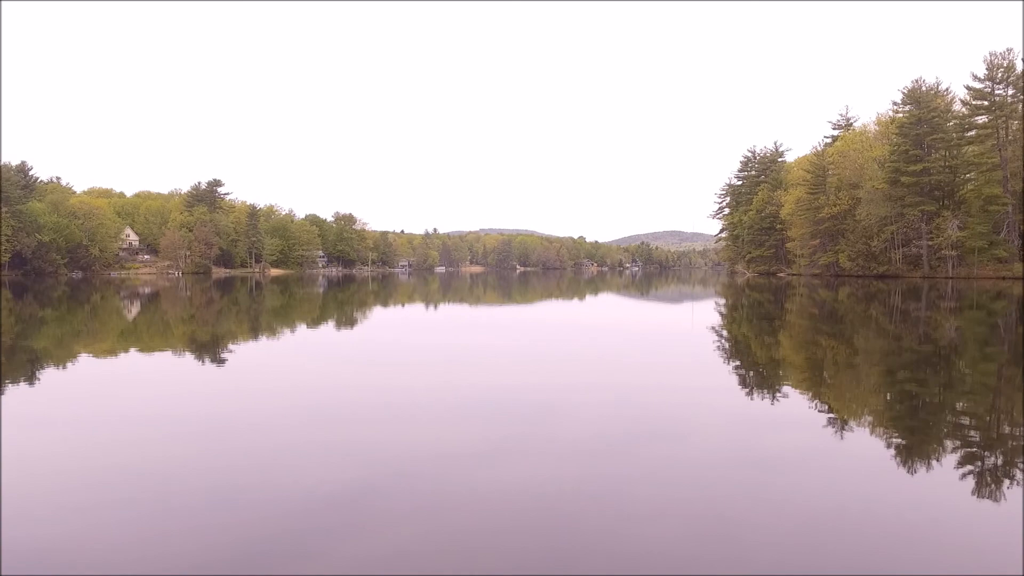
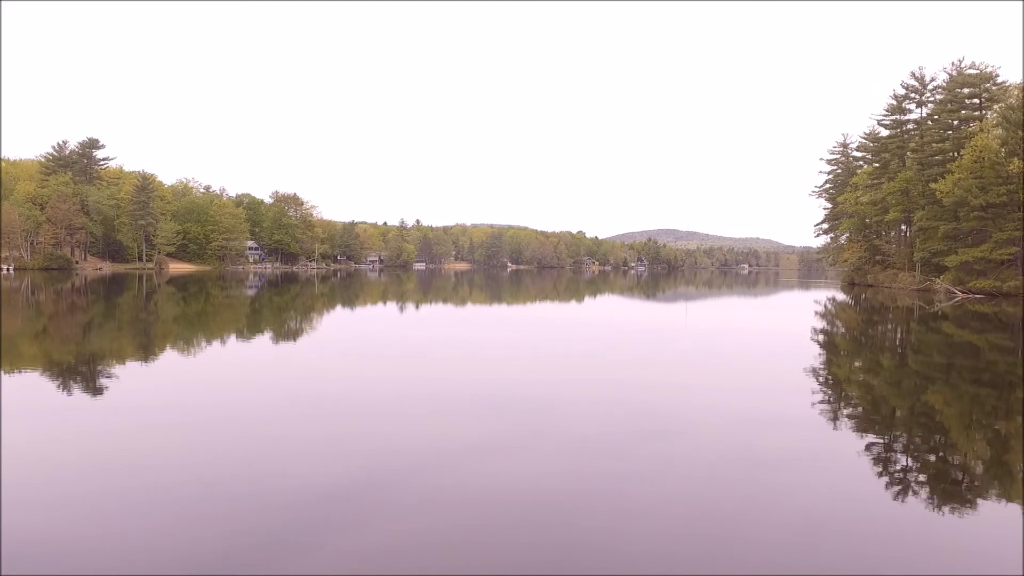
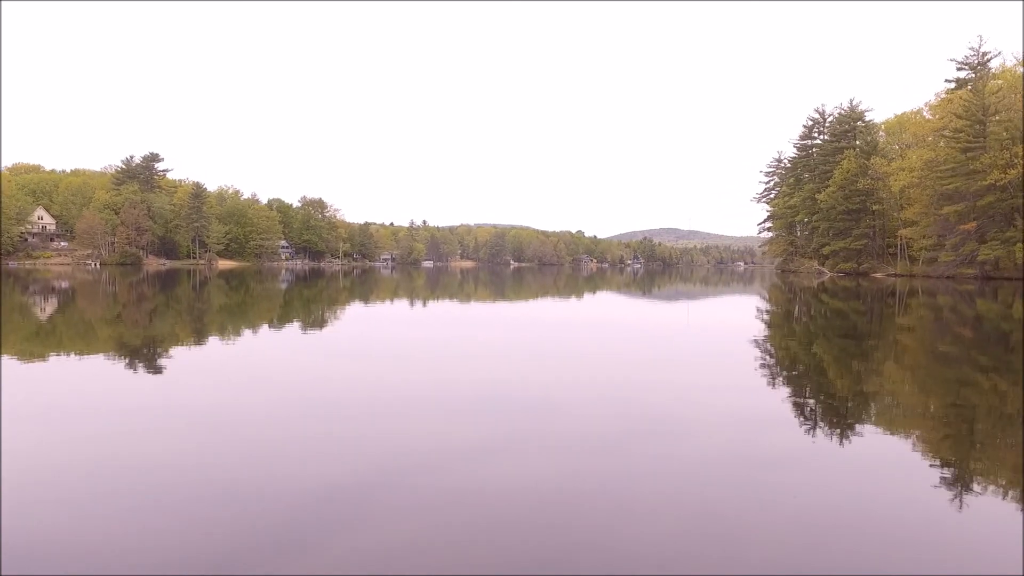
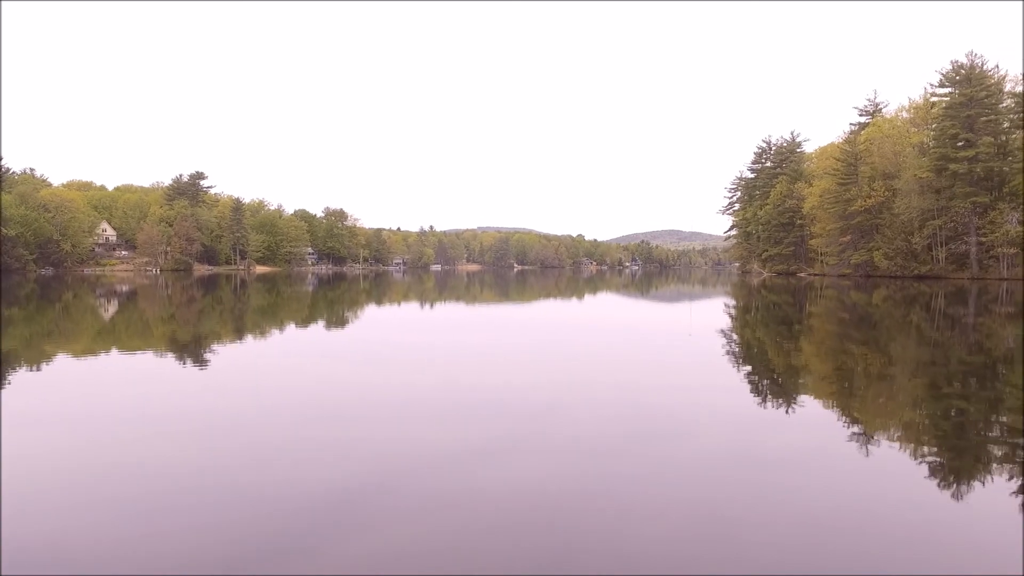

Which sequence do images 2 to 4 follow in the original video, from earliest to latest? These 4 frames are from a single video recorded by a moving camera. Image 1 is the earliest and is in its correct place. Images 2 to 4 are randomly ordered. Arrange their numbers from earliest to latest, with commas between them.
4, 3, 2
